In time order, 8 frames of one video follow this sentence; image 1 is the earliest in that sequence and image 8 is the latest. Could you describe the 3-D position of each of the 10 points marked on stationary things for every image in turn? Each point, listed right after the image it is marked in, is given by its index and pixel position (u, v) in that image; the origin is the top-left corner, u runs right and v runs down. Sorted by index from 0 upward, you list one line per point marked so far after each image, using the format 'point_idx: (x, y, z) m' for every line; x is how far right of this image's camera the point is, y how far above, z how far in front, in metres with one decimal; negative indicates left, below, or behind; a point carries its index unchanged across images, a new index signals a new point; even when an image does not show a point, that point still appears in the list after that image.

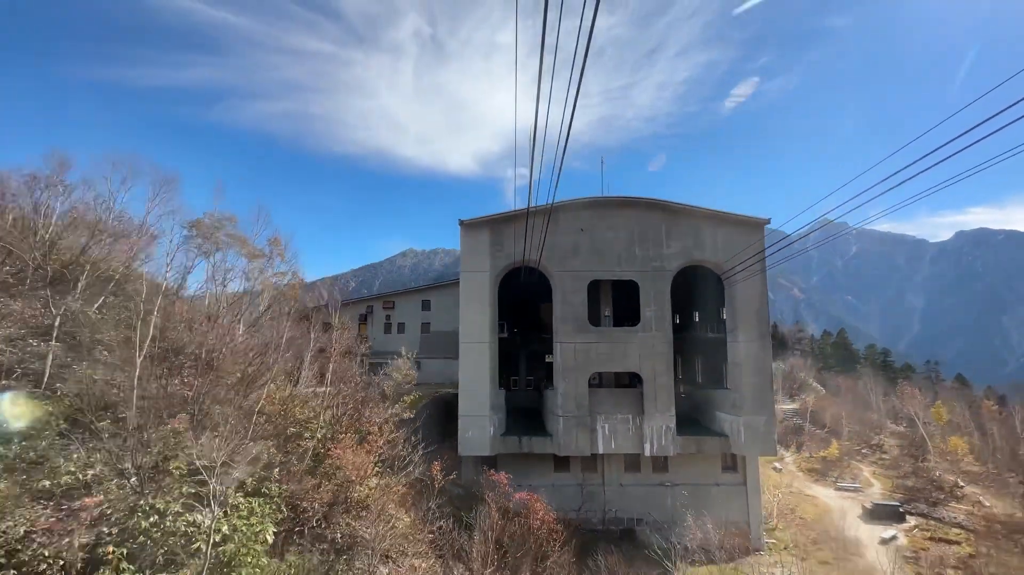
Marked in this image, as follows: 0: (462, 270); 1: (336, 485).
0: (-2.0, +0.8, +17.5) m
1: (-3.6, -4.1, +8.8) m
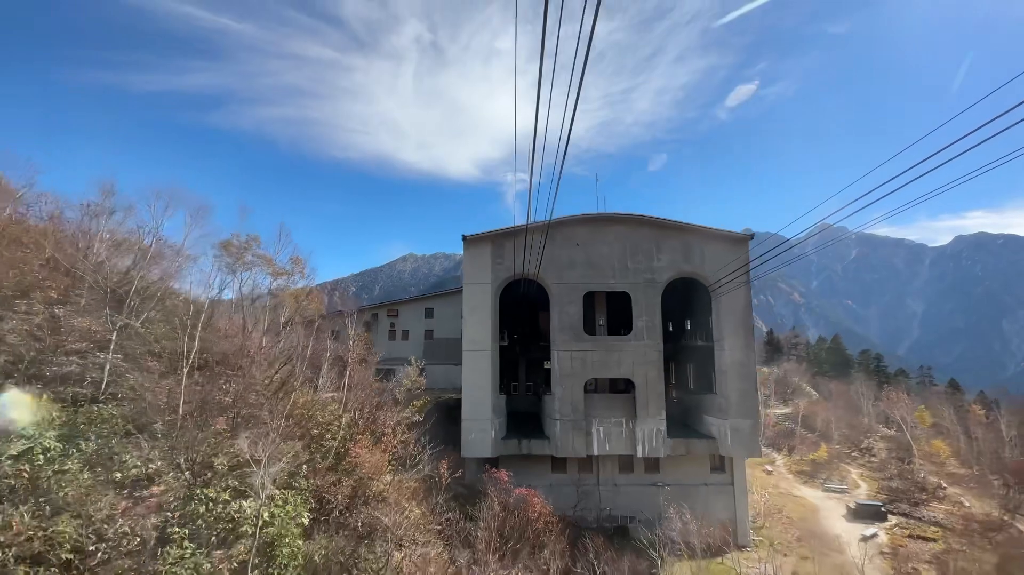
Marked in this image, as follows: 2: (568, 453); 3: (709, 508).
0: (-2.0, +0.3, +18.6) m
1: (-3.6, -4.5, +9.9) m
2: (+2.3, -6.7, +17.4) m
3: (+8.2, -9.2, +17.7) m
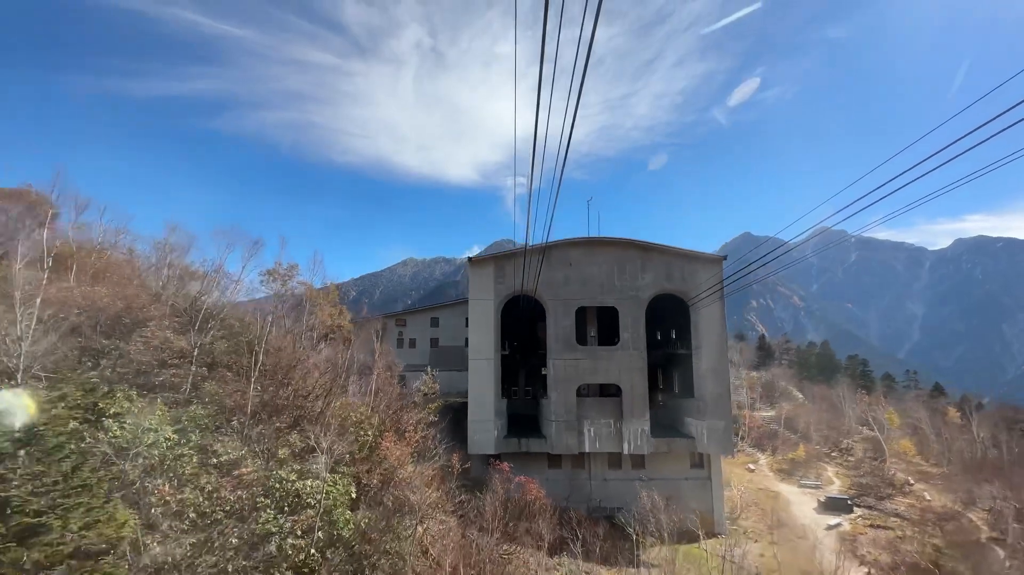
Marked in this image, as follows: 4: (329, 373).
0: (-2.0, -0.4, +20.9) m
1: (-3.5, -5.2, +12.1) m
2: (+2.3, -7.4, +19.6) m
3: (+8.3, -10.0, +20.0) m
4: (-7.0, -3.1, +16.7) m
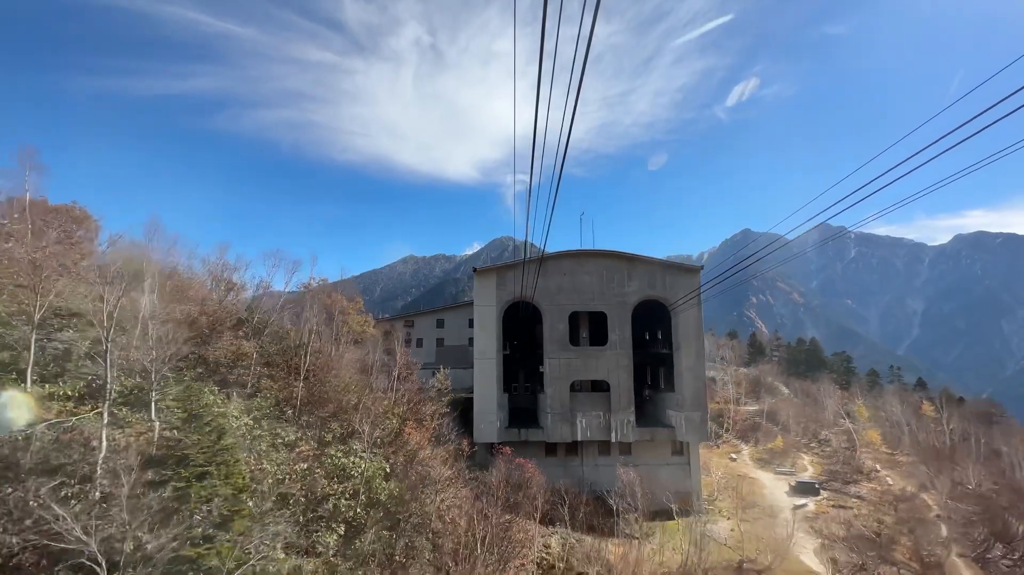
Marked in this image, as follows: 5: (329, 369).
0: (-2.0, -0.9, +23.5) m
1: (-3.5, -5.6, +14.7) m
2: (+2.4, -7.8, +22.2) m
3: (+8.3, -10.3, +22.6) m
4: (-7.0, -3.5, +19.3) m
5: (-7.2, -2.9, +17.3) m
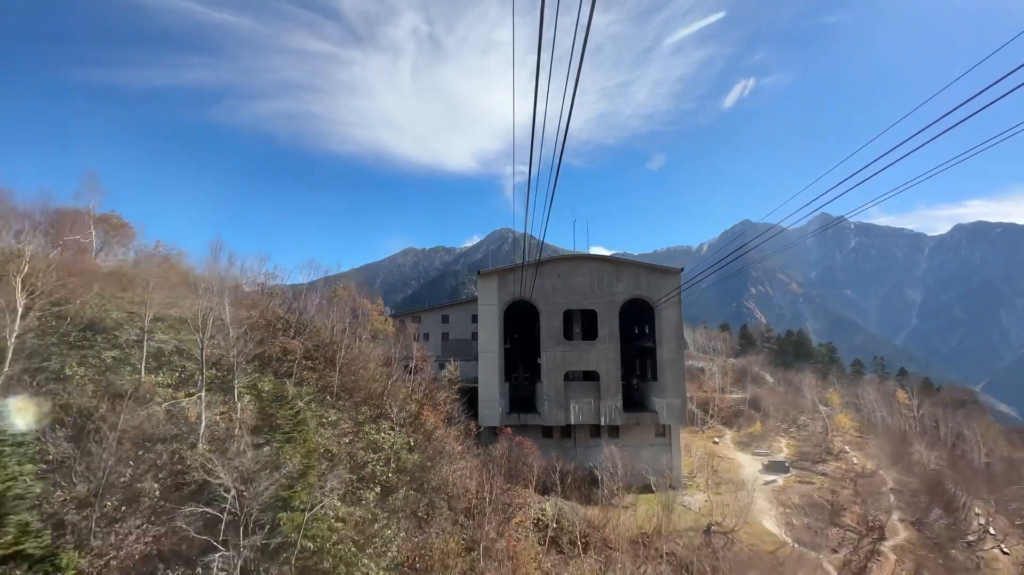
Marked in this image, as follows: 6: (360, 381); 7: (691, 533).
0: (-1.9, -0.9, +26.2) m
1: (-3.5, -5.9, +17.5) m
2: (+2.4, -7.9, +25.1) m
3: (+8.4, -10.4, +25.5) m
4: (-7.0, -3.7, +22.1) m
5: (-7.2, -3.1, +20.1) m
6: (-6.4, -3.7, +18.2) m
7: (+7.9, -10.9, +19.1) m
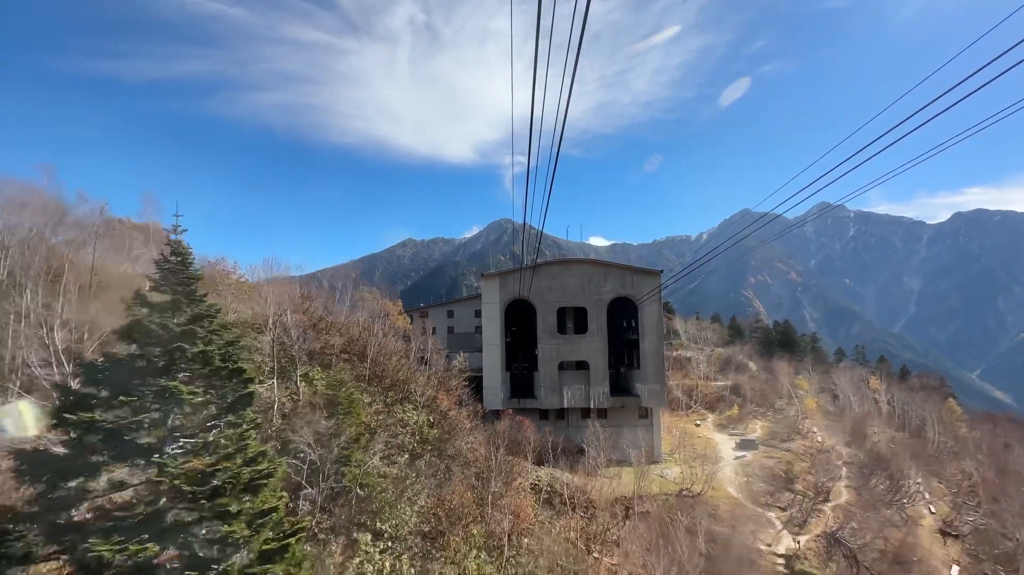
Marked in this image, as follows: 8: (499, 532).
0: (-2.0, -1.0, +29.7) m
1: (-3.5, -6.1, +21.1) m
2: (+2.4, -7.9, +28.7) m
3: (+8.4, -10.4, +29.2) m
4: (-7.0, -3.9, +25.6) m
5: (-7.2, -3.3, +23.6) m
6: (-6.4, -3.9, +21.8) m
7: (+8.0, -11.0, +22.7) m
8: (-0.5, -8.7, +15.5) m
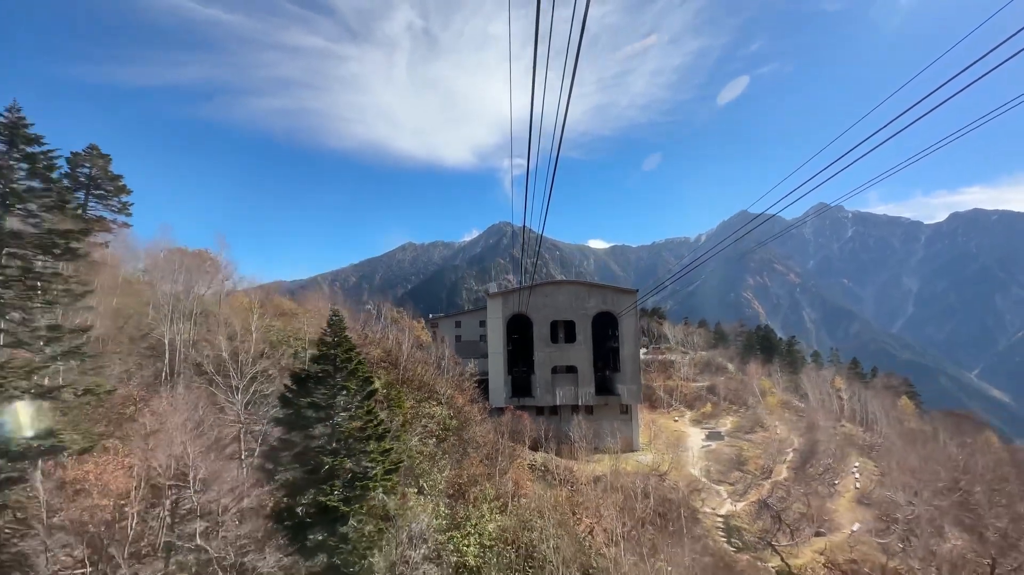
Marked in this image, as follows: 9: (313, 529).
0: (-1.9, -2.4, +35.4) m
1: (-3.4, -7.5, +26.8) m
2: (+2.5, -9.3, +34.4) m
3: (+8.5, -11.7, +34.9) m
4: (-6.9, -5.3, +31.3) m
5: (-7.1, -4.7, +29.3) m
6: (-6.4, -5.3, +27.5) m
7: (+8.1, -12.3, +28.4) m
8: (-0.4, -10.0, +21.2) m
9: (-5.0, -6.0, +10.6) m
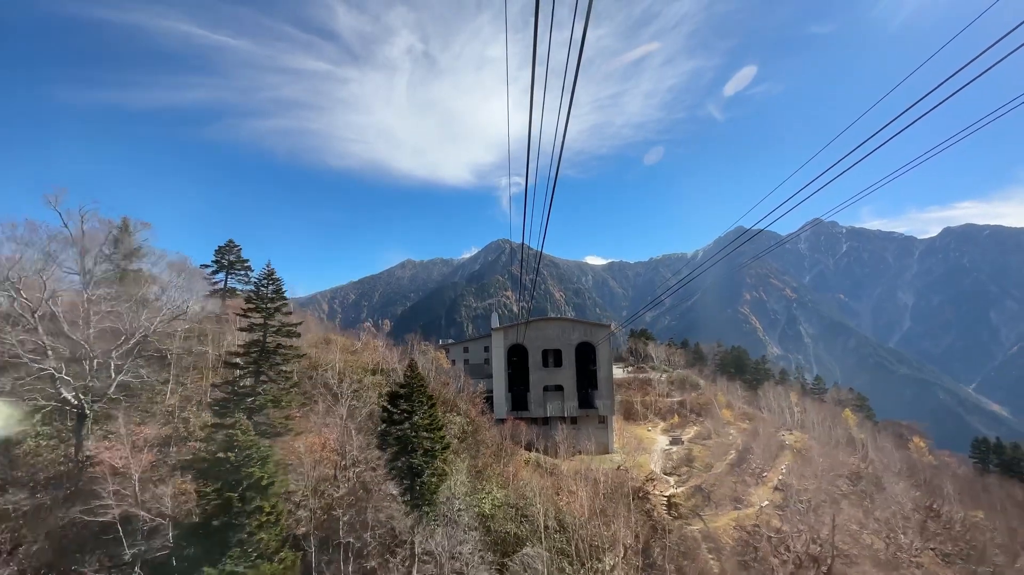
0: (-2.0, -6.1, +44.8) m
1: (-3.4, -10.9, +36.0) m
2: (+2.5, -13.0, +43.5) m
3: (+8.5, -15.4, +43.9) m
4: (-6.9, -8.9, +40.6) m
5: (-7.2, -8.2, +38.5) m
6: (-6.4, -8.8, +36.7) m
7: (+8.1, -15.7, +37.4) m
8: (-0.3, -13.2, +30.3) m
9: (-5.0, -8.8, +19.8) m
